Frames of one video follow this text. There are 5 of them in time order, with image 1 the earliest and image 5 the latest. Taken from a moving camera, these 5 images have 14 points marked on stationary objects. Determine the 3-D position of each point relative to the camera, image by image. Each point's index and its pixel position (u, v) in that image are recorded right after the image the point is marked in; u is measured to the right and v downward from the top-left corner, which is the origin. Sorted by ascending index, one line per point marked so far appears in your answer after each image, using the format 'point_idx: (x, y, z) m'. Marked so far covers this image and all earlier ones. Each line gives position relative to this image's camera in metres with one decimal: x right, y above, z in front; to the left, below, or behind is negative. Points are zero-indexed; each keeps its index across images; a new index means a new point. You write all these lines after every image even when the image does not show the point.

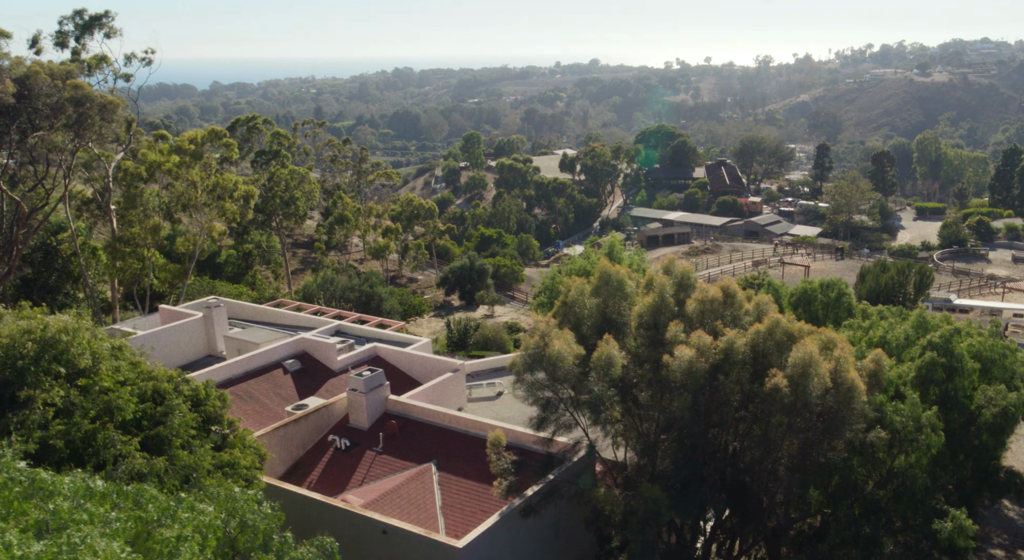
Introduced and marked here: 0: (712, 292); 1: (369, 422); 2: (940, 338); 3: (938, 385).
0: (+3.7, -0.3, +15.1) m
1: (-3.1, -3.2, +18.5) m
2: (+9.9, -1.4, +19.3) m
3: (+9.7, -2.4, +19.1) m
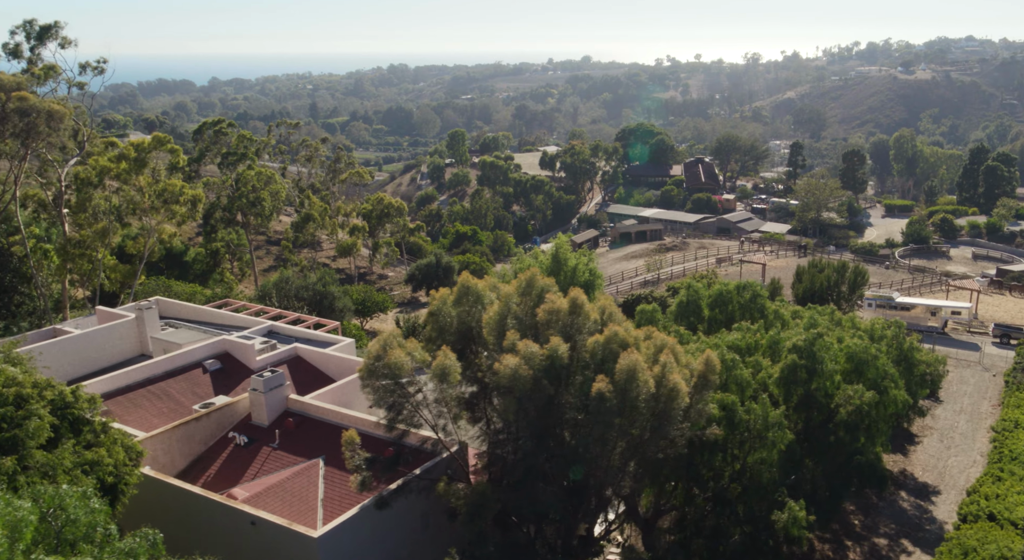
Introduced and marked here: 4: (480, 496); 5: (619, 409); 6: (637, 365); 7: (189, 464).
0: (+0.9, -0.5, +16.3) m
1: (-5.8, -3.3, +19.8) m
2: (+7.2, -1.6, +20.5) m
3: (+7.0, -2.6, +20.3) m
4: (-0.6, -4.0, +15.1) m
5: (+1.9, -2.4, +15.3) m
6: (+2.2, -1.6, +15.3) m
7: (-7.3, -4.2, +18.8) m
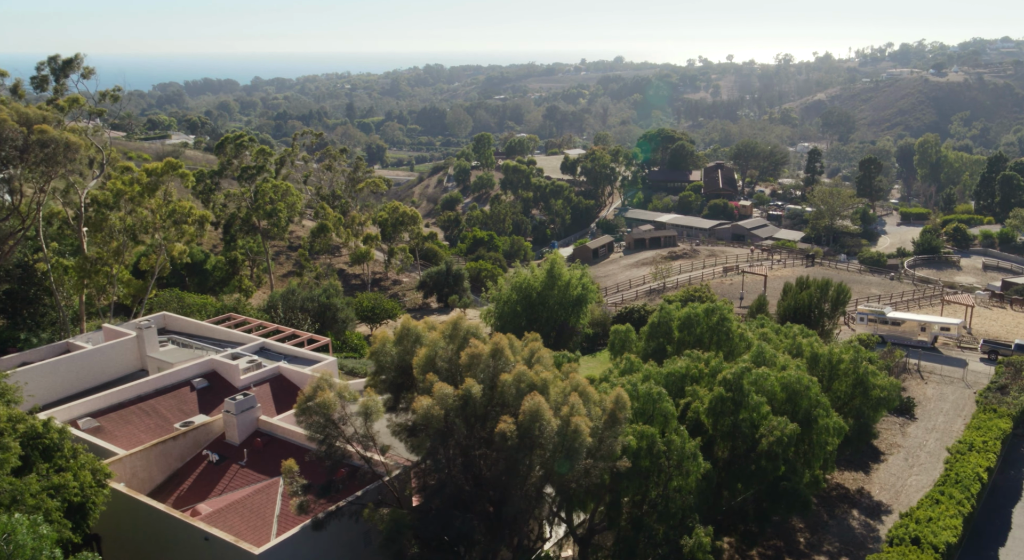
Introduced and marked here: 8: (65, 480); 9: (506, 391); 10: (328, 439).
0: (-0.7, -1.4, +18.1) m
1: (-7.2, -4.2, +22.0) m
2: (+5.8, -2.5, +21.9) m
3: (+5.6, -3.5, +21.7) m
4: (-2.3, -4.9, +16.9) m
5: (+0.2, -3.4, +17.0) m
6: (+0.6, -2.6, +17.0) m
7: (-8.8, -5.0, +21.1) m
8: (-8.8, -3.9, +16.3) m
9: (-0.1, -2.3, +17.6) m
10: (-3.8, -3.3, +17.3) m
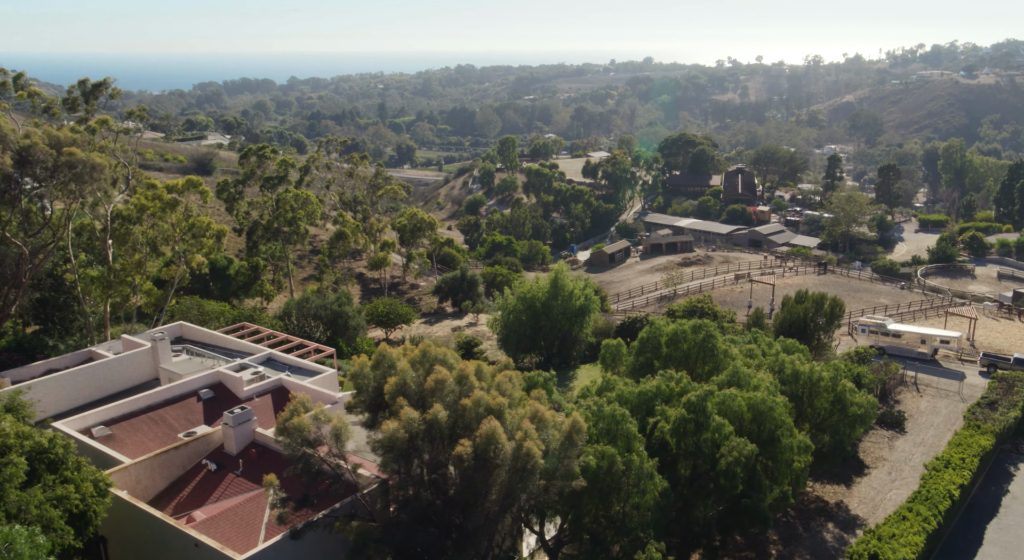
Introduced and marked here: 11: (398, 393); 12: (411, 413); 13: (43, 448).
0: (-1.6, -2.2, +19.6) m
1: (-7.9, -4.8, +23.8) m
2: (+5.1, -3.3, +23.1) m
3: (+4.9, -4.3, +22.9) m
4: (-3.3, -5.6, +18.5) m
5: (-0.7, -4.1, +18.5) m
6: (-0.4, -3.3, +18.4) m
7: (-9.5, -5.7, +23.0) m
8: (-9.8, -4.6, +18.2) m
9: (-1.0, -3.1, +19.1) m
10: (-4.7, -4.0, +19.0) m
11: (-2.7, -2.6, +19.6) m
12: (-2.3, -2.9, +18.7) m
13: (-10.4, -3.7, +18.7) m
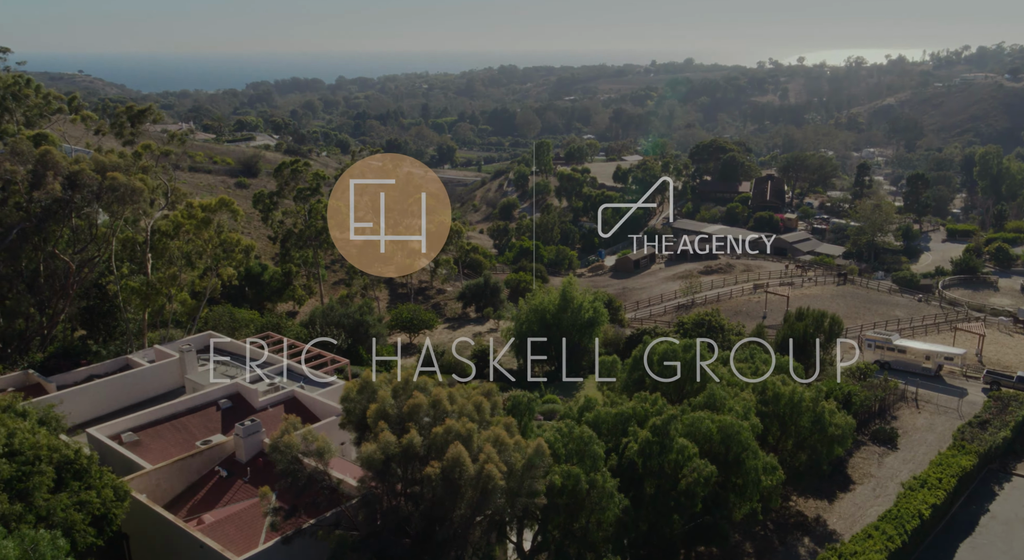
0: (-2.4, -3.1, +21.8) m
1: (-8.5, -5.6, +26.4) m
2: (+4.5, -4.2, +24.9) m
3: (+4.2, -5.2, +24.7) m
4: (-4.2, -6.5, +20.9) m
5: (-1.6, -5.0, +20.7) m
6: (-1.3, -4.3, +20.6) m
7: (-10.1, -6.4, +25.7) m
8: (-10.7, -5.4, +20.9) m
9: (-1.9, -4.0, +21.2) m
10: (-5.6, -4.9, +21.4) m
11: (-3.5, -3.5, +21.8) m
12: (-3.1, -3.9, +21.0) m
13: (-11.3, -4.5, +21.5) m
